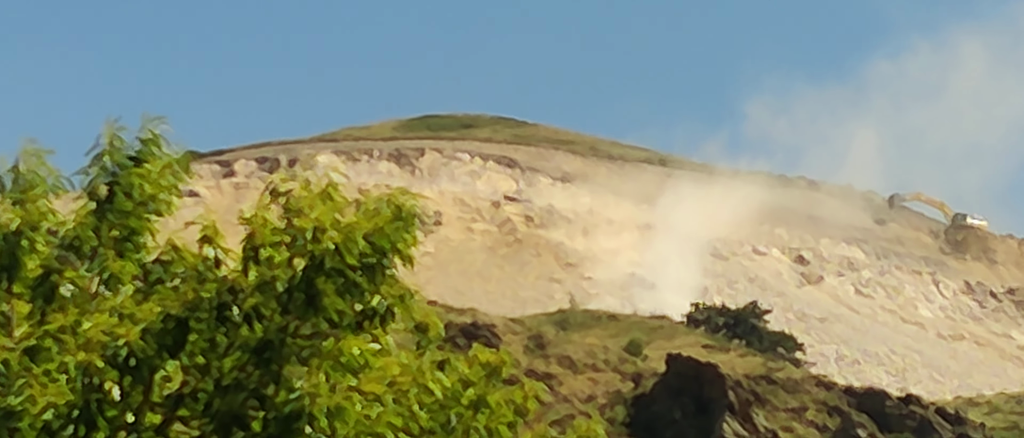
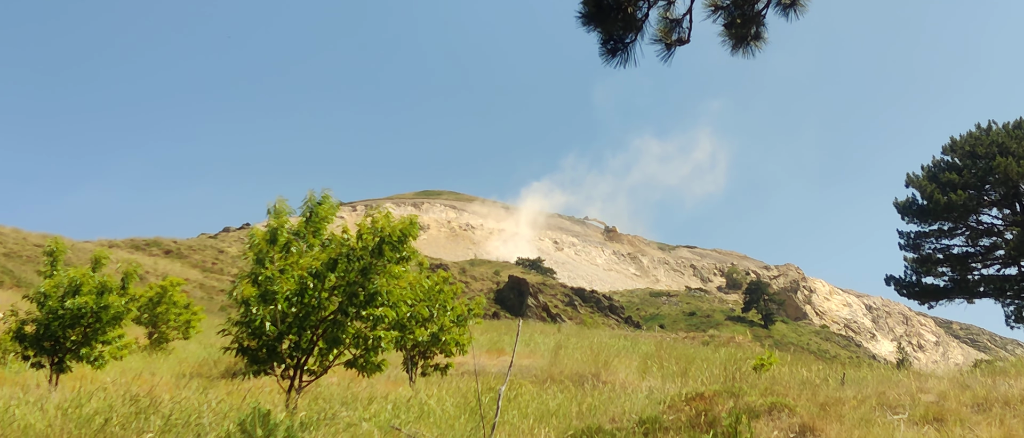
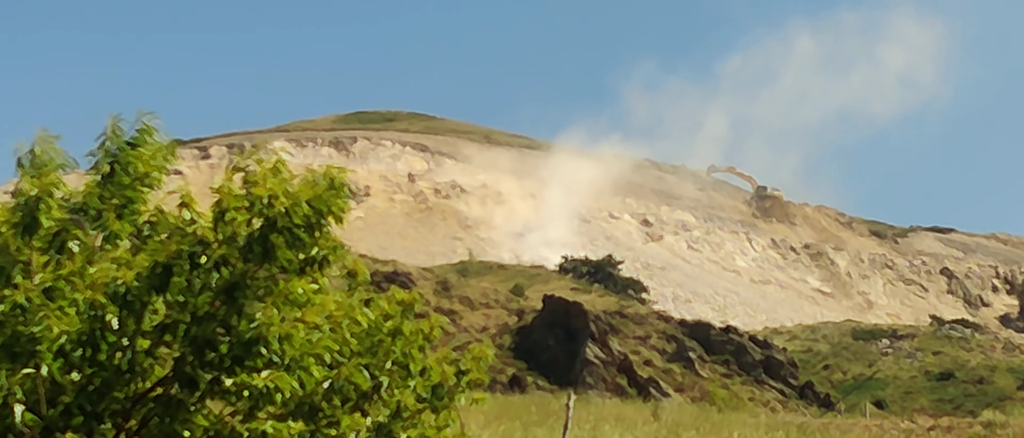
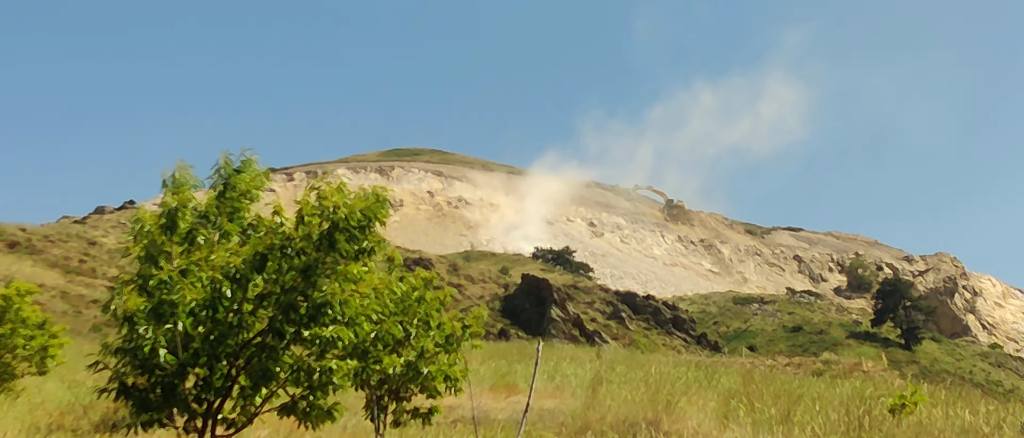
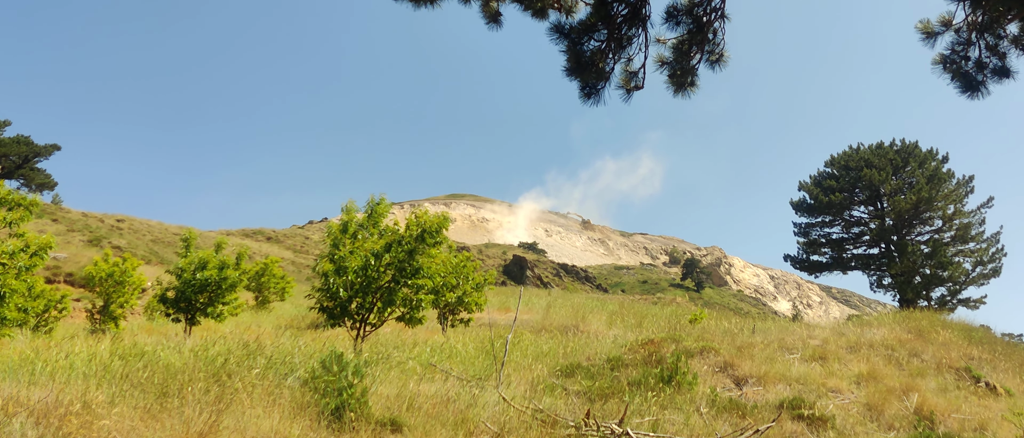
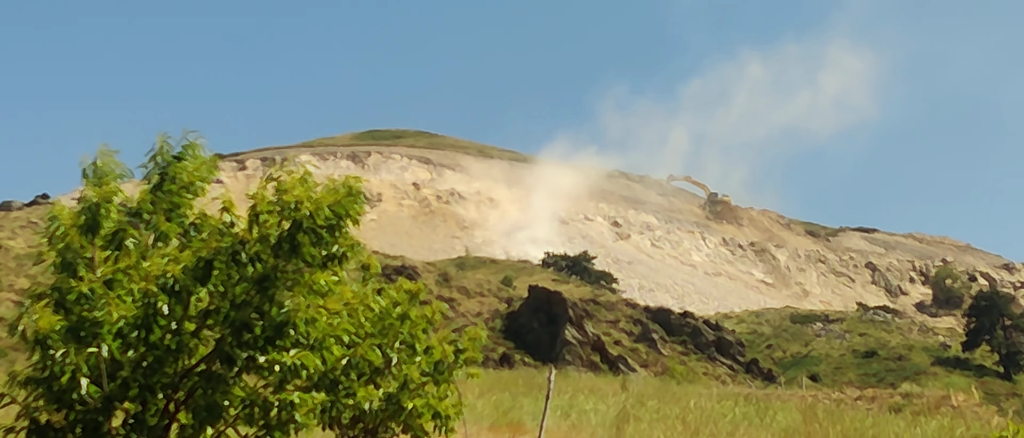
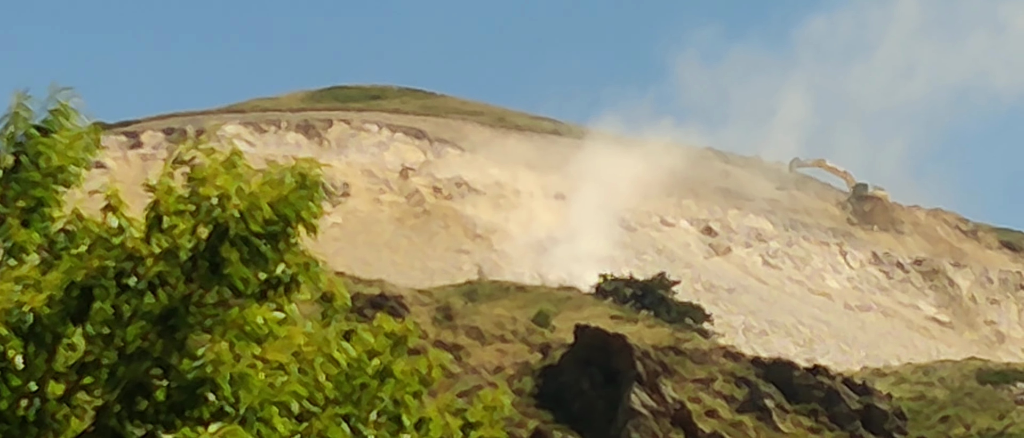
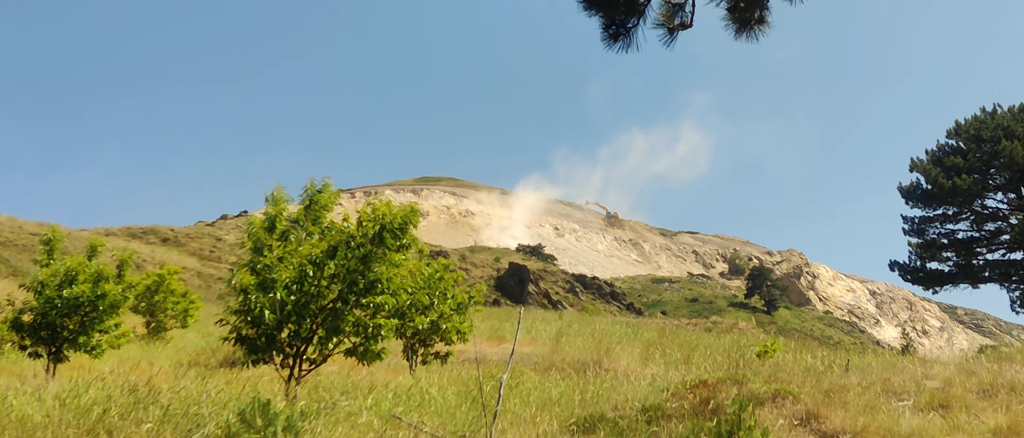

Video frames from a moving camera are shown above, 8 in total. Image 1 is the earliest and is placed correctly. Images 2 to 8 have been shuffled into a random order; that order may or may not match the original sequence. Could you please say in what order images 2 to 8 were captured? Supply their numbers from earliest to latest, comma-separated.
7, 3, 6, 4, 8, 5, 2
